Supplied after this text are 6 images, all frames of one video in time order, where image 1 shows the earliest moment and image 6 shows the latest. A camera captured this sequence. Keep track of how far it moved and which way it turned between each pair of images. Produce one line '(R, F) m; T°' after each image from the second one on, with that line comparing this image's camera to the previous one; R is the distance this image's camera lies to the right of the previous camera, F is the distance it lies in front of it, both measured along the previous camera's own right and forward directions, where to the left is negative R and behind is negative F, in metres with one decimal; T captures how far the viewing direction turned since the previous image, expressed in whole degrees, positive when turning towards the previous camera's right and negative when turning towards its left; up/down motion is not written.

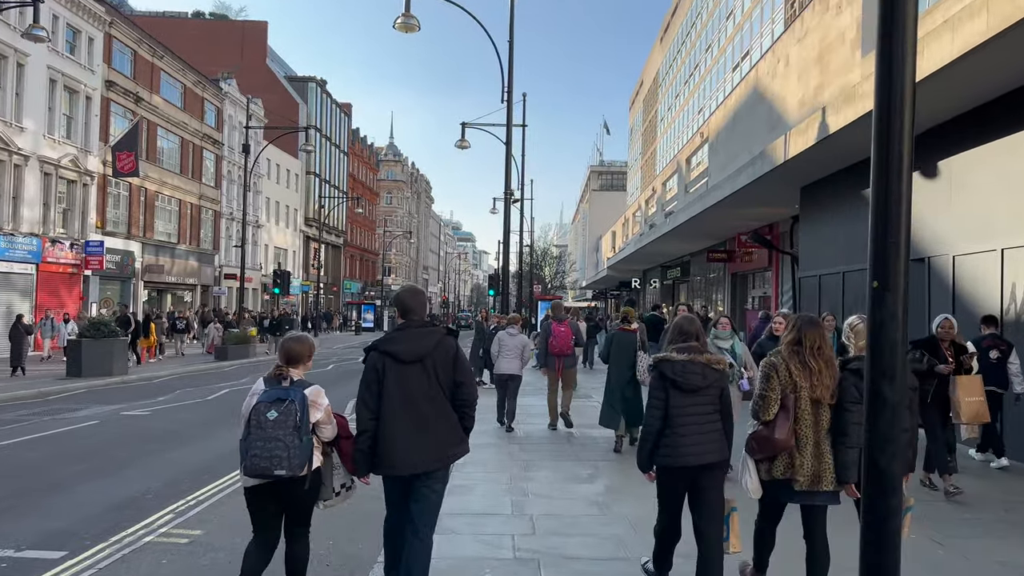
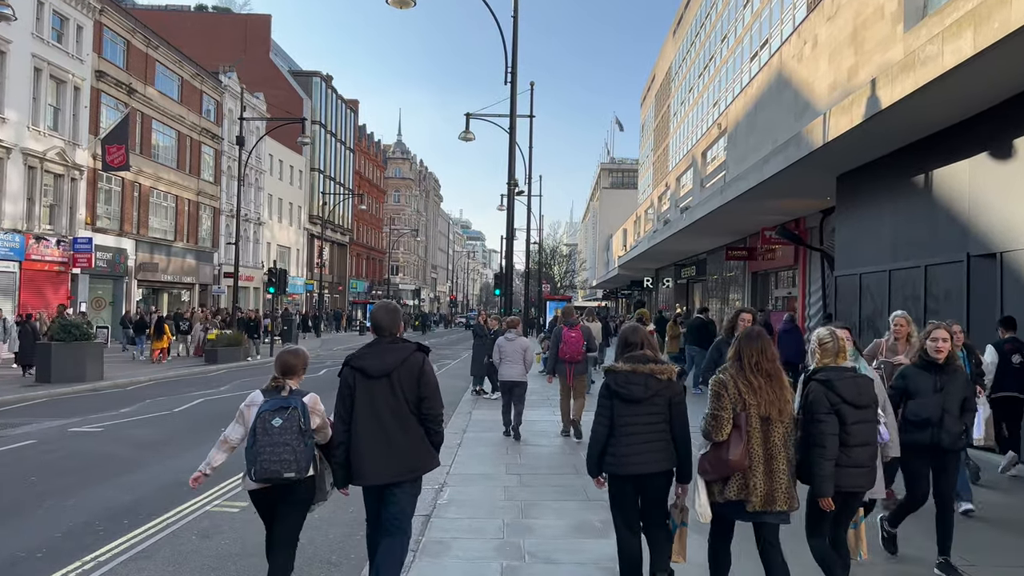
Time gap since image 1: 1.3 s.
(+0.1, +0.8) m; -1°
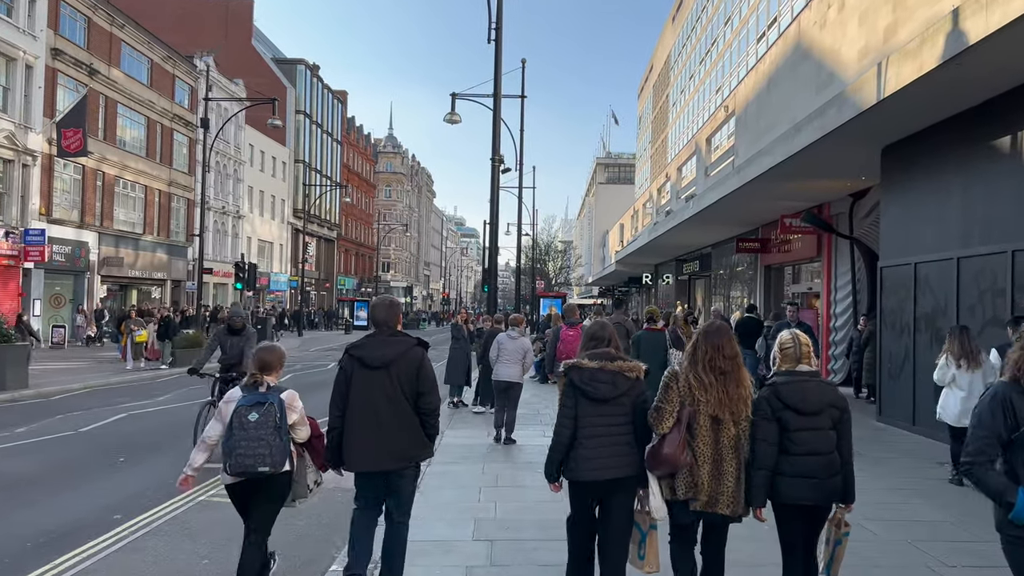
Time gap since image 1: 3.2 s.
(+0.1, +1.1) m; 0°
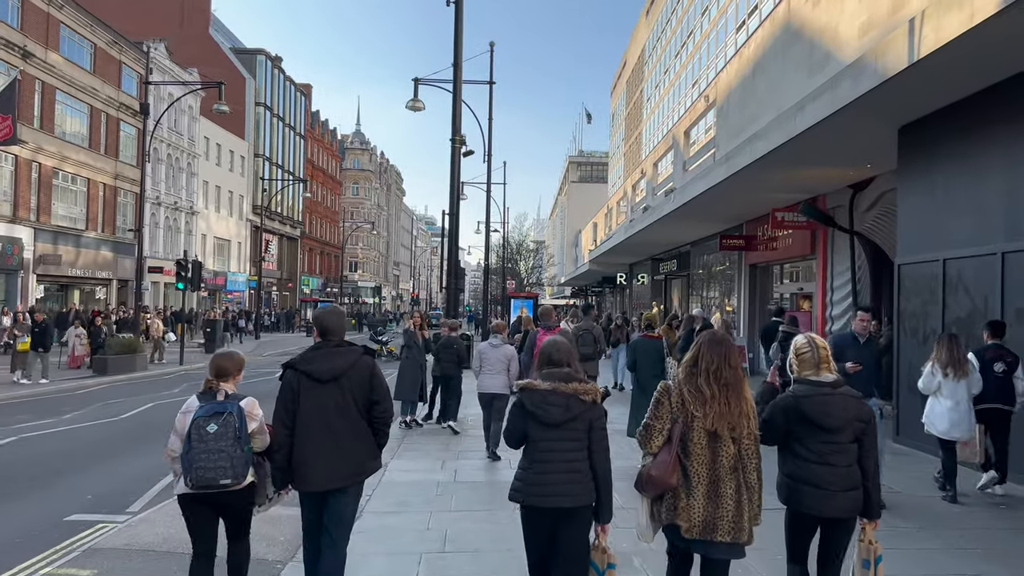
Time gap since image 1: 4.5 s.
(+0.1, +0.9) m; +2°
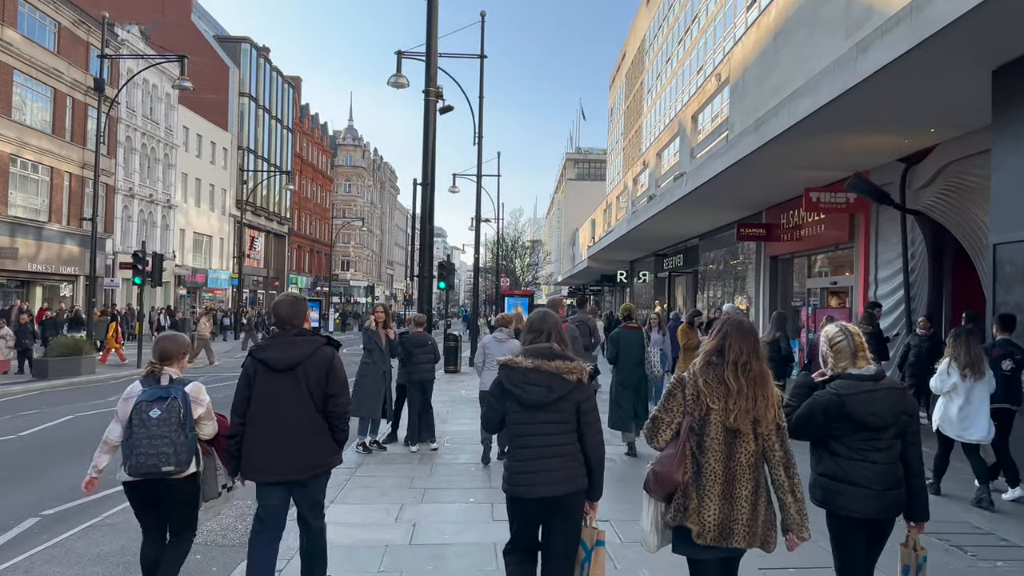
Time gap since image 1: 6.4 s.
(+0.1, +1.1) m; 0°
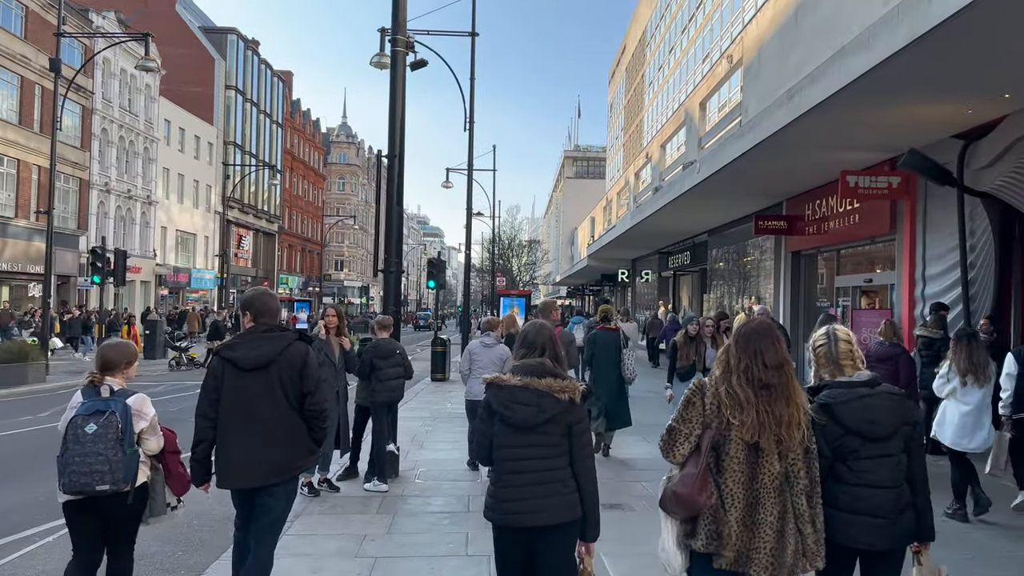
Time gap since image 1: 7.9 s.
(0.0, +0.9) m; 0°
